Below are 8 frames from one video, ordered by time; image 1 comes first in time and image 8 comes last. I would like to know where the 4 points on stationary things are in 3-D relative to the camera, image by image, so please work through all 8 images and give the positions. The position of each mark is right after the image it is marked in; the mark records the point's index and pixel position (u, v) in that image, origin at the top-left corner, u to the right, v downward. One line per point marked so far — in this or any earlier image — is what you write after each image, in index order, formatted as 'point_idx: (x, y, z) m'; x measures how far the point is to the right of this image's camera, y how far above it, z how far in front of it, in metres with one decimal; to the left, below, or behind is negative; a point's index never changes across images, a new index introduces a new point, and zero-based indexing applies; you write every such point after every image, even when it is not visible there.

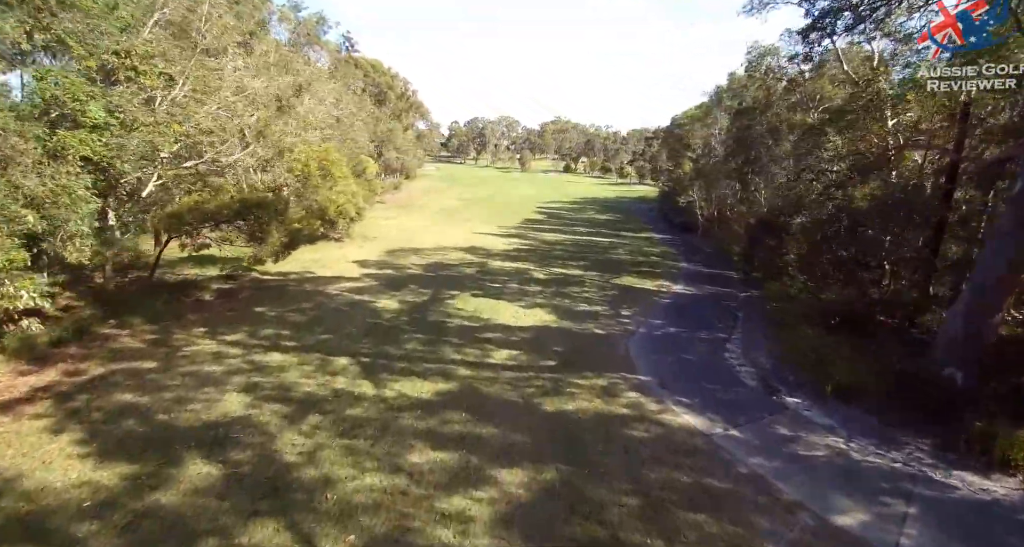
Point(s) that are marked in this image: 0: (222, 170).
0: (-9.0, +3.2, +18.9) m
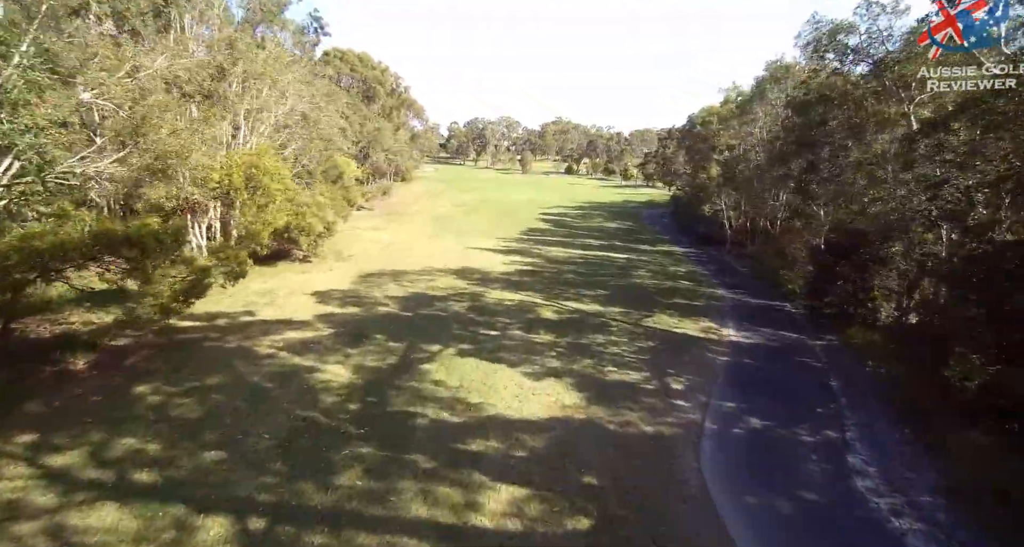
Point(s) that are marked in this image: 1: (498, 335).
0: (-9.0, +1.8, +12.6) m
1: (-0.4, -1.9, +18.6) m
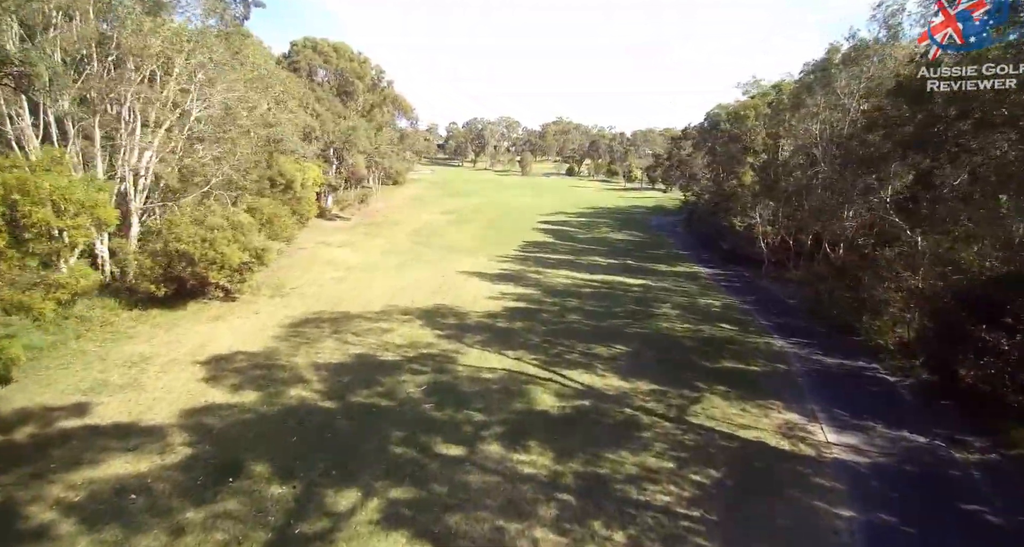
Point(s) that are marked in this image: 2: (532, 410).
0: (-9.5, +0.2, +5.5) m
1: (-0.9, -3.5, +11.5) m
2: (+0.5, -3.1, +13.9) m
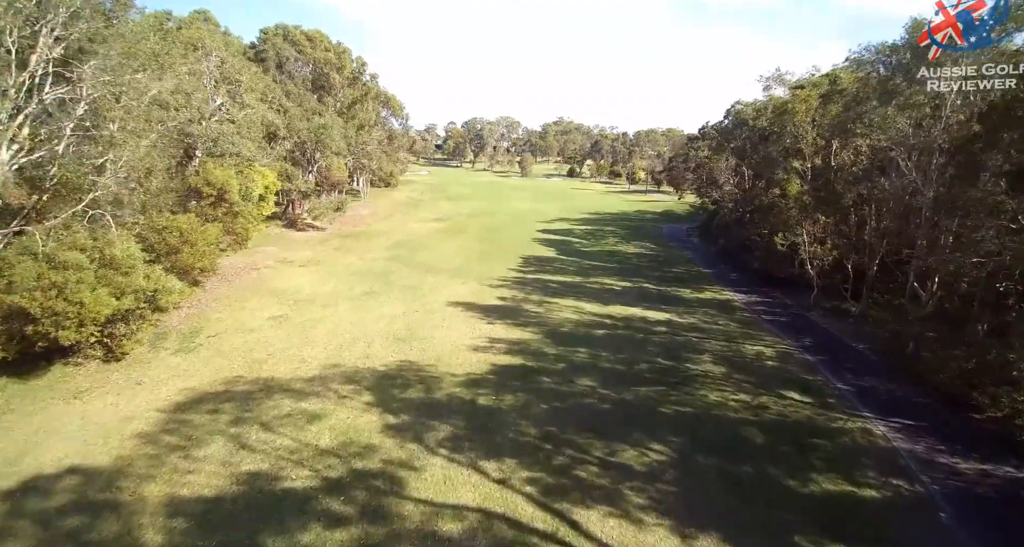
0: (-9.8, -1.1, -0.6) m
1: (-1.3, -4.8, +5.4) m
2: (+0.2, -4.5, +7.8) m
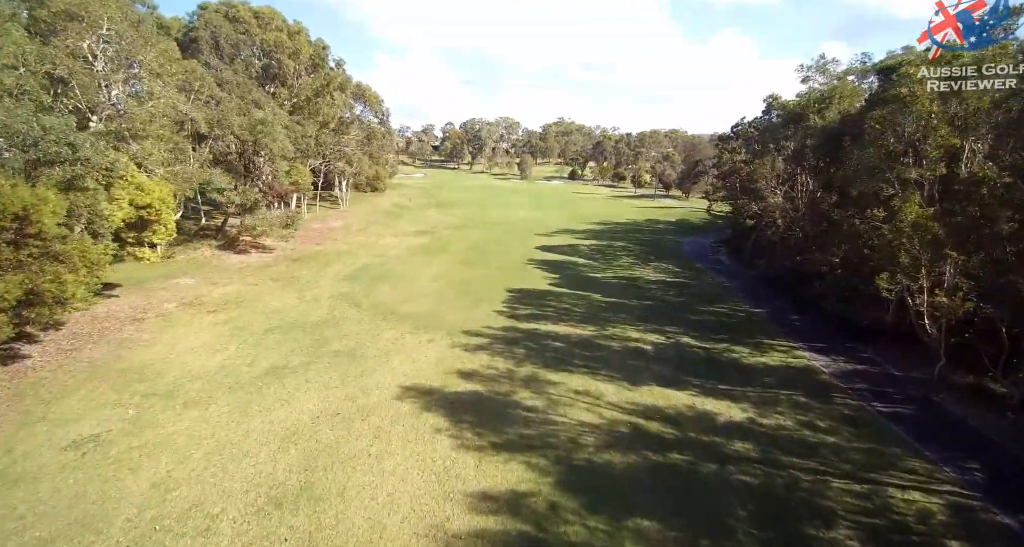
0: (-10.3, -3.0, -9.4) m
1: (-1.7, -6.7, -3.4) m
2: (-0.3, -6.3, -1.0) m
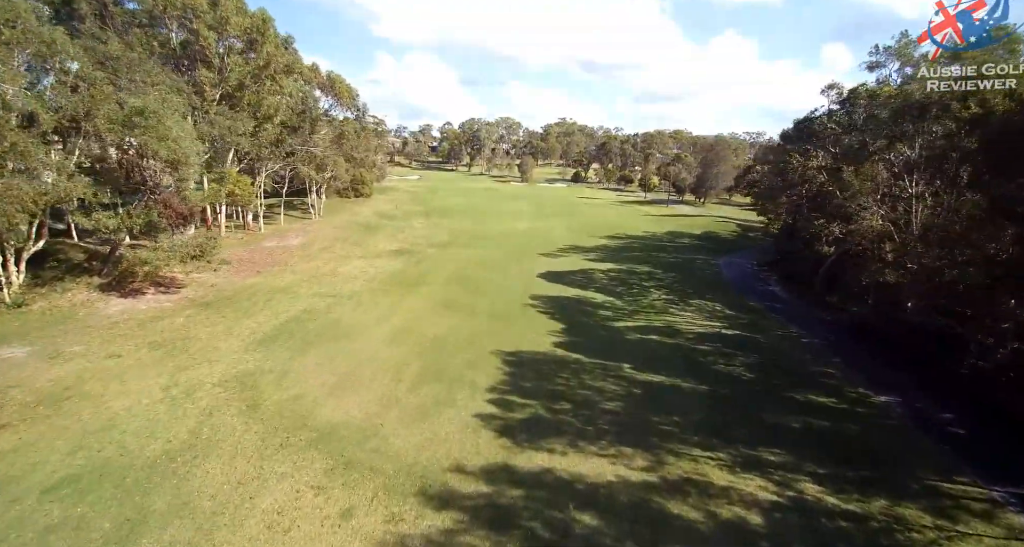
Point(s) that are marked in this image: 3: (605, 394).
0: (-10.6, -5.0, -19.0) m
1: (-2.0, -8.7, -13.1) m
2: (-0.5, -8.4, -10.7) m
3: (+2.5, -3.7, +17.0) m
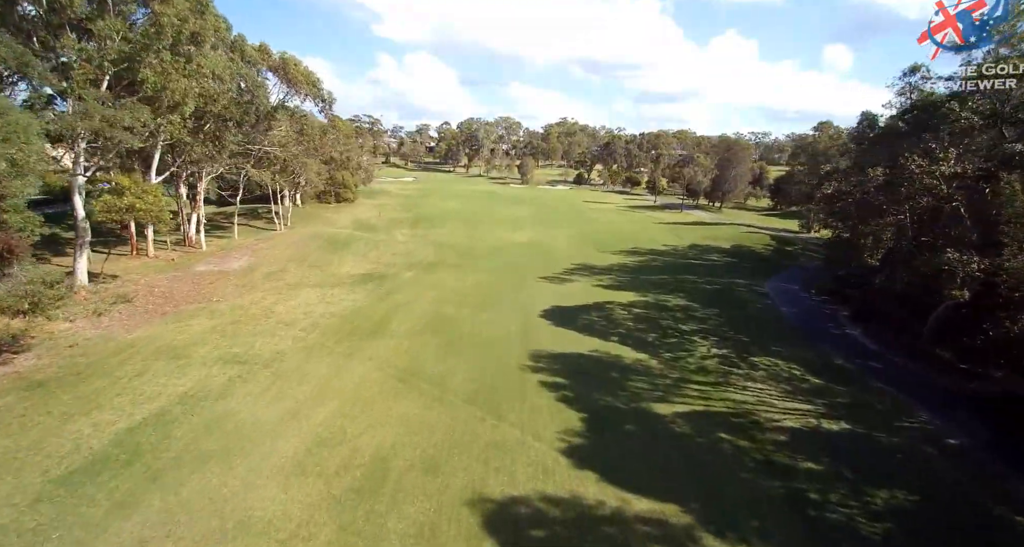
0: (-10.9, -6.7, -27.5) m
1: (-2.2, -10.4, -21.6) m
2: (-0.8, -10.1, -19.2) m
3: (+2.3, -5.4, +8.5) m
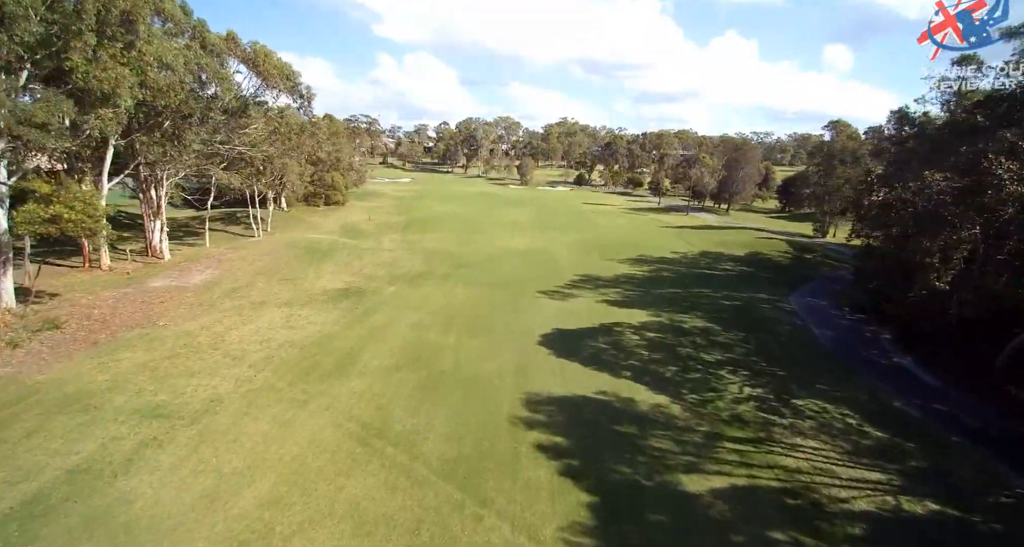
0: (-11.1, -7.5, -31.3) m
1: (-2.5, -11.2, -25.4) m
2: (-1.0, -10.8, -23.0) m
3: (+2.0, -6.1, +4.7) m
